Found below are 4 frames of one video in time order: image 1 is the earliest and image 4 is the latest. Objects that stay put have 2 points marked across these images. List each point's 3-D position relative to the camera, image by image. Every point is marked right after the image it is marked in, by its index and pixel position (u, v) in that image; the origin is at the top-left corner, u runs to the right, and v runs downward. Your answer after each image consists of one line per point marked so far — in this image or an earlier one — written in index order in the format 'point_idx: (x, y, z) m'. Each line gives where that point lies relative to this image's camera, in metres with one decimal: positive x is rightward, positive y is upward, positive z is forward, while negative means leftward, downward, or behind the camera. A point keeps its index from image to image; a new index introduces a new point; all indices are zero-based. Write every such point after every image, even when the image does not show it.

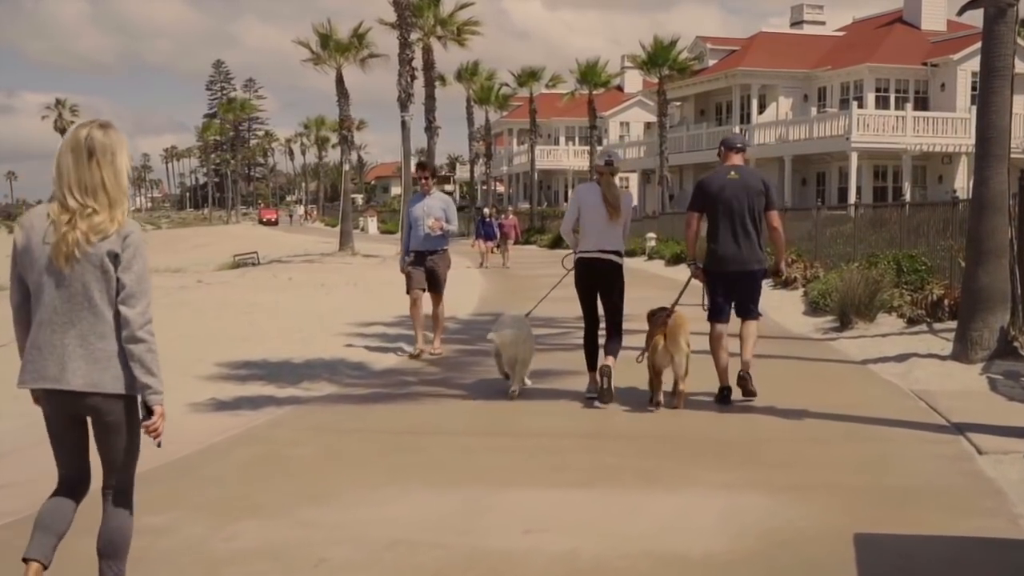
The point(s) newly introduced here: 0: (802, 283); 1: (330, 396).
0: (+5.0, +0.1, +19.1) m
1: (-1.6, -0.9, +9.2) m
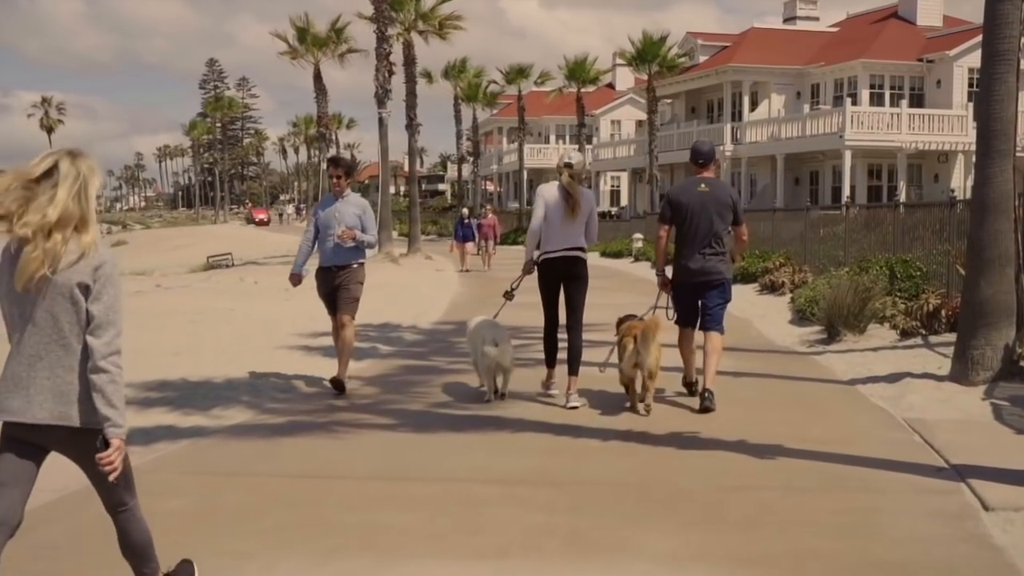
0: (+4.5, 0.0, +17.9) m
1: (-2.0, -1.0, +8.1) m
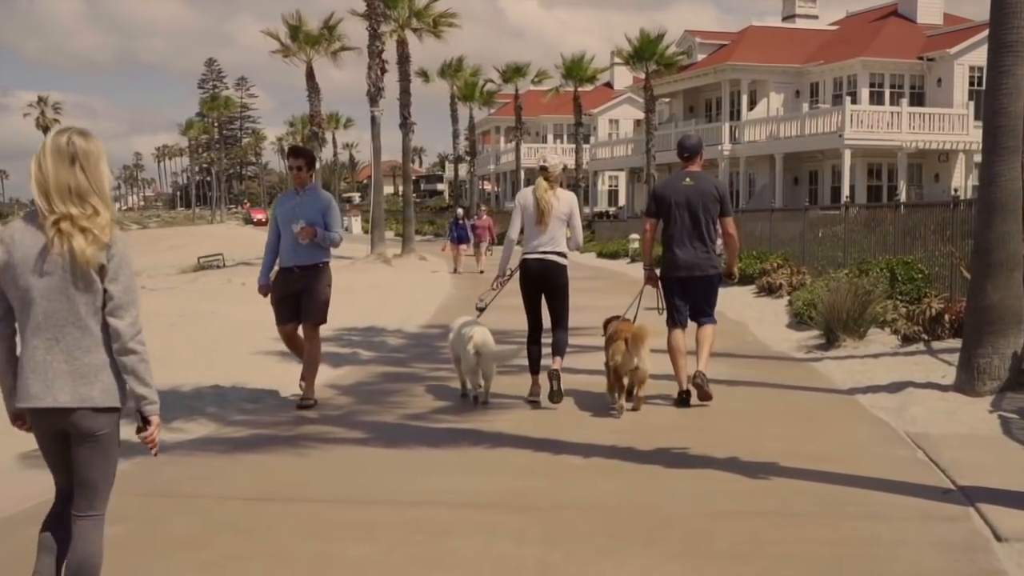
0: (+4.4, 0.0, +17.5) m
1: (-2.2, -1.0, +7.6) m
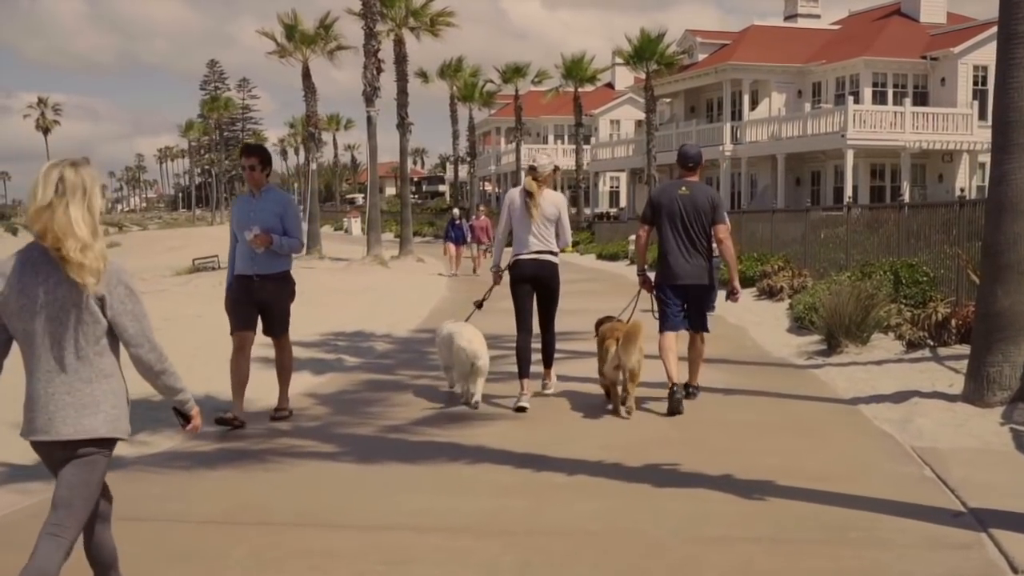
0: (+4.3, -0.1, +17.0) m
1: (-2.3, -1.1, +7.2) m
